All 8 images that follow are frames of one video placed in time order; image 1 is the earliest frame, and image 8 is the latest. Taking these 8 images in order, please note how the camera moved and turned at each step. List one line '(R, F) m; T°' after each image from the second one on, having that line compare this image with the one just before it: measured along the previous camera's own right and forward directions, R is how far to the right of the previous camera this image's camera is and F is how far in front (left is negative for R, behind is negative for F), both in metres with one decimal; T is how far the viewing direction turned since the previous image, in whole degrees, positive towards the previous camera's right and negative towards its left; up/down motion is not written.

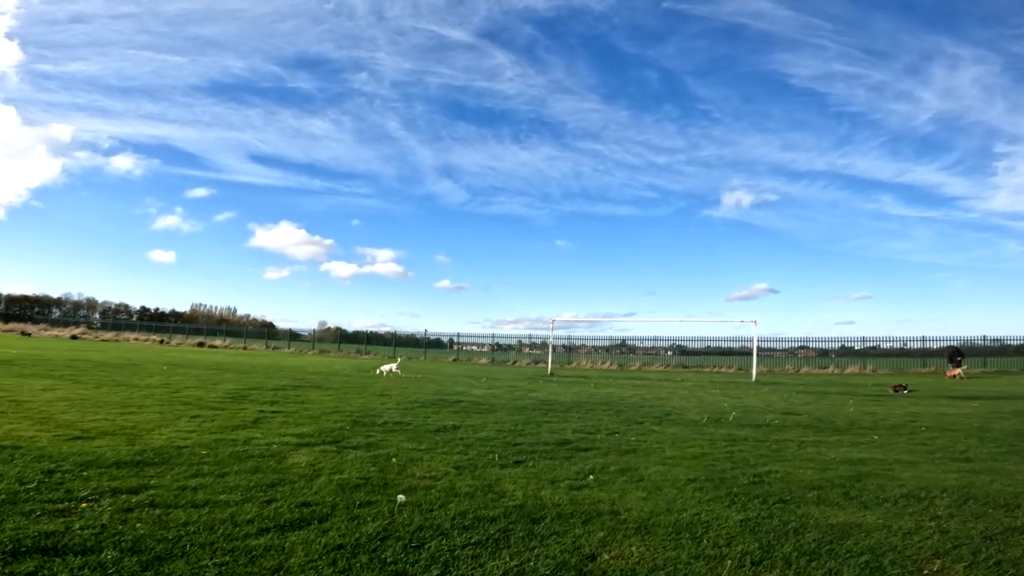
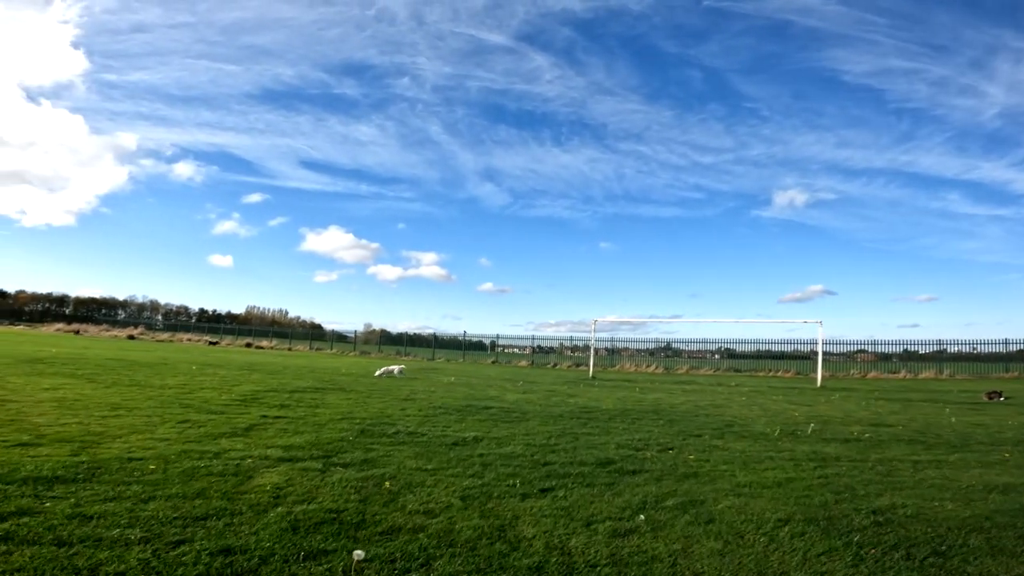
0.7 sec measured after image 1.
(+0.2, +1.8) m; -4°
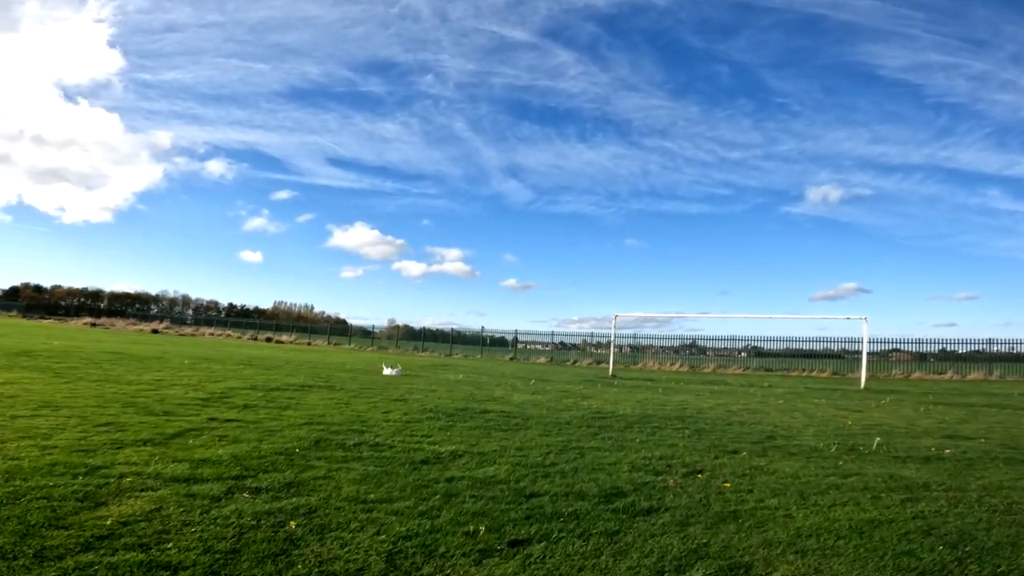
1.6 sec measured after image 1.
(+0.4, +2.0) m; -2°
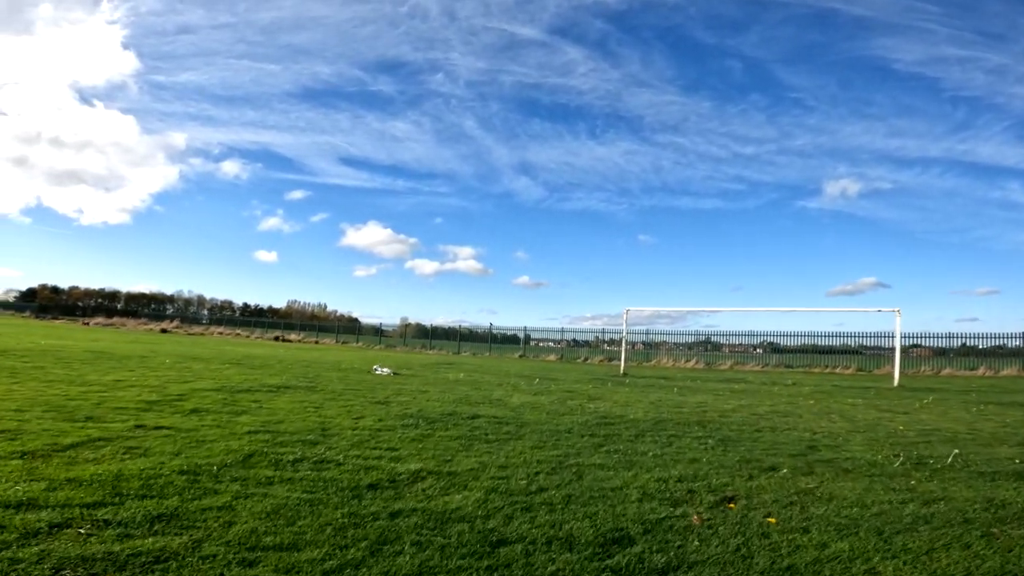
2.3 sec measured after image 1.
(+0.3, +1.7) m; -1°
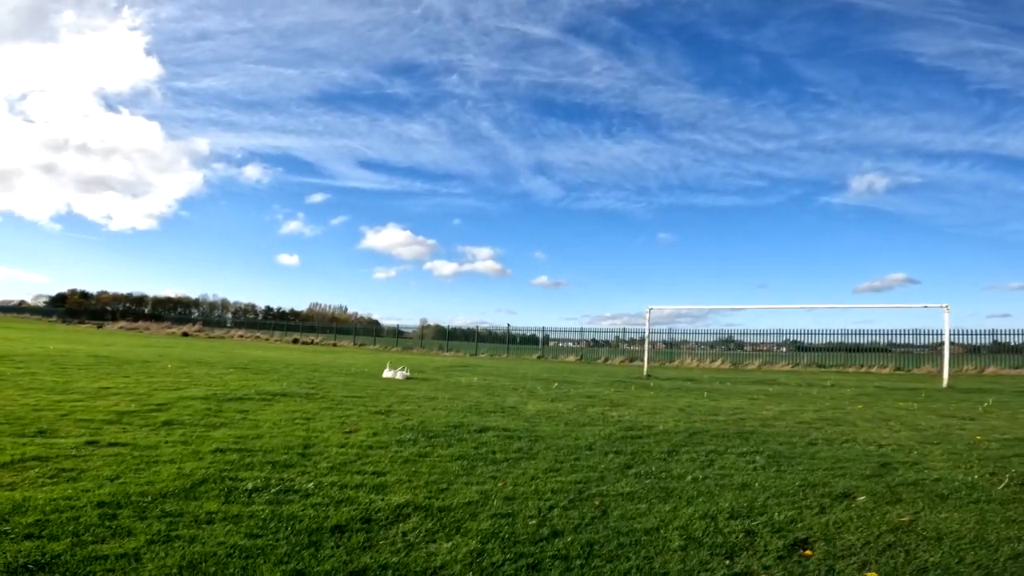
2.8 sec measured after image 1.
(+0.1, +1.3) m; -2°
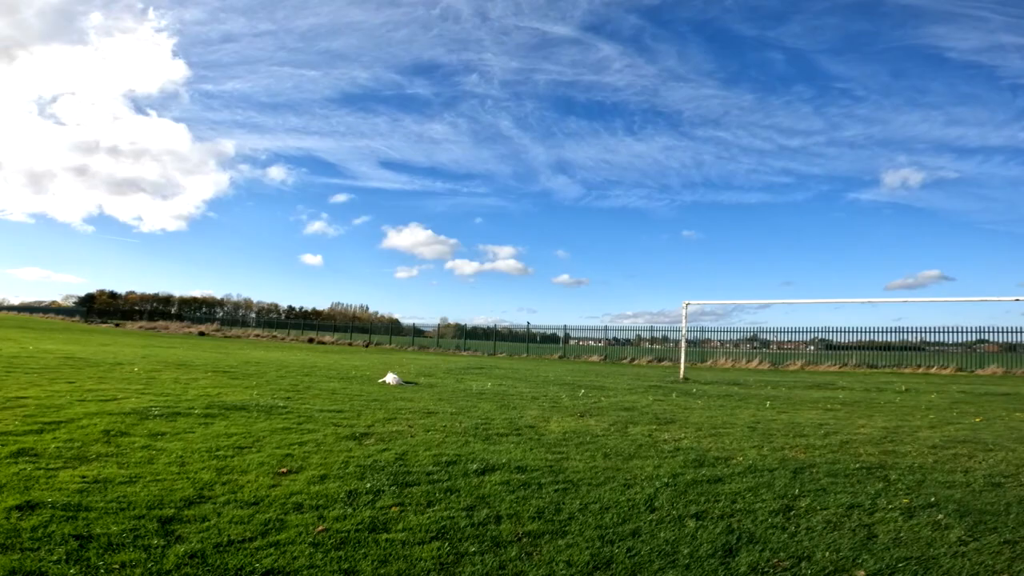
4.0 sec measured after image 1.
(0.0, +3.1) m; -2°
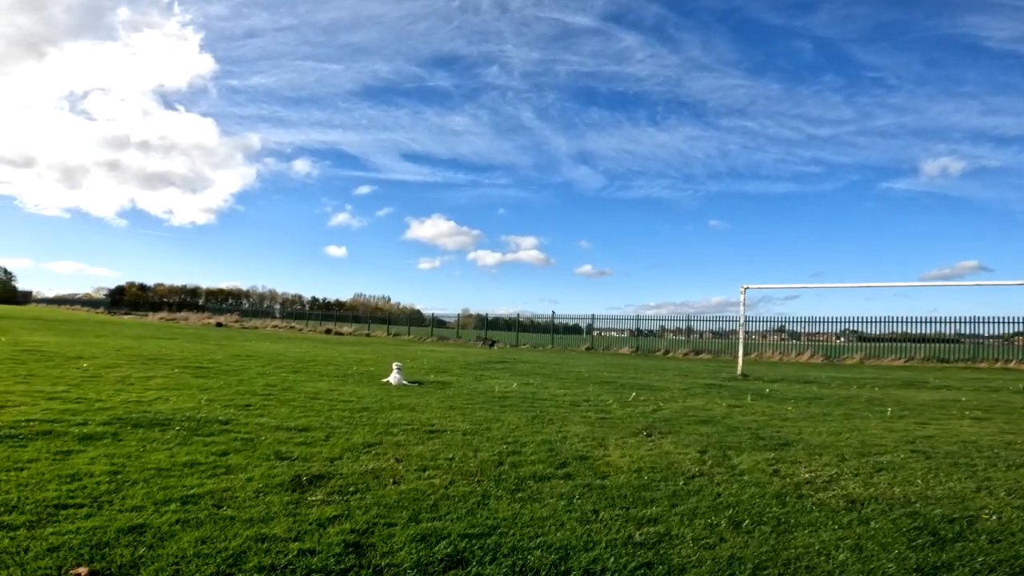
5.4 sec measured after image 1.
(-0.2, +3.5) m; -2°
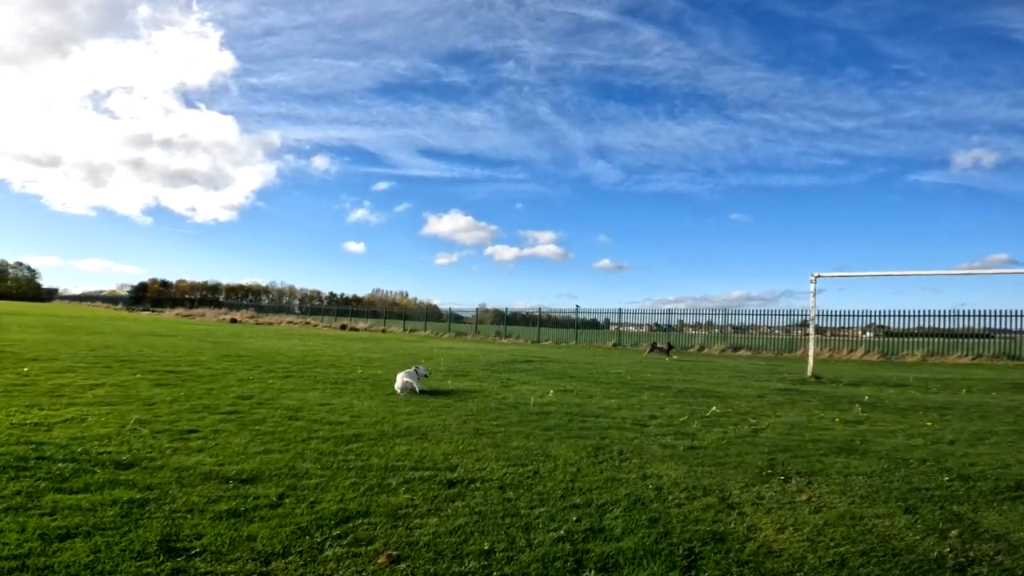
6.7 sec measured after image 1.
(-0.3, +2.9) m; -1°
